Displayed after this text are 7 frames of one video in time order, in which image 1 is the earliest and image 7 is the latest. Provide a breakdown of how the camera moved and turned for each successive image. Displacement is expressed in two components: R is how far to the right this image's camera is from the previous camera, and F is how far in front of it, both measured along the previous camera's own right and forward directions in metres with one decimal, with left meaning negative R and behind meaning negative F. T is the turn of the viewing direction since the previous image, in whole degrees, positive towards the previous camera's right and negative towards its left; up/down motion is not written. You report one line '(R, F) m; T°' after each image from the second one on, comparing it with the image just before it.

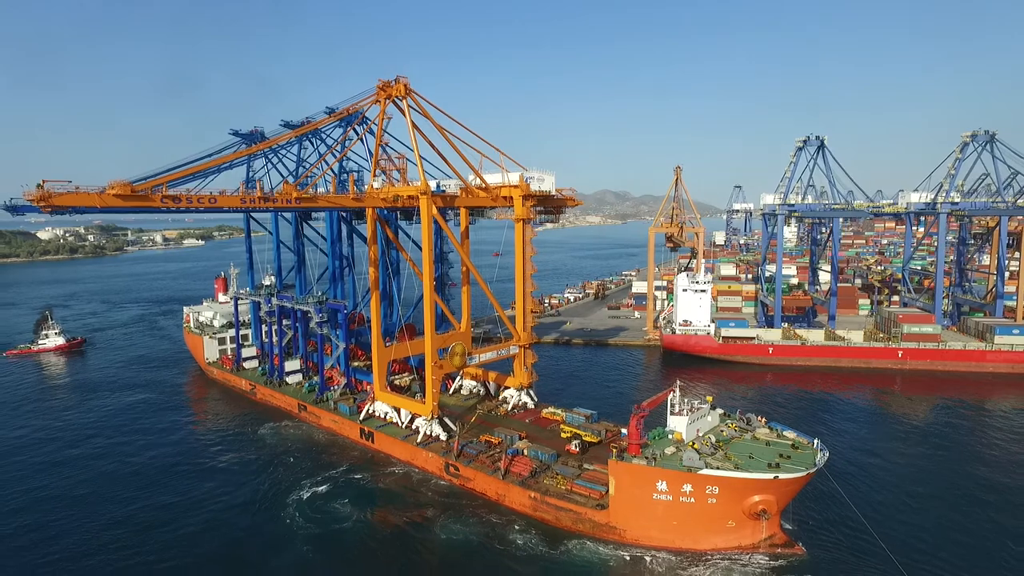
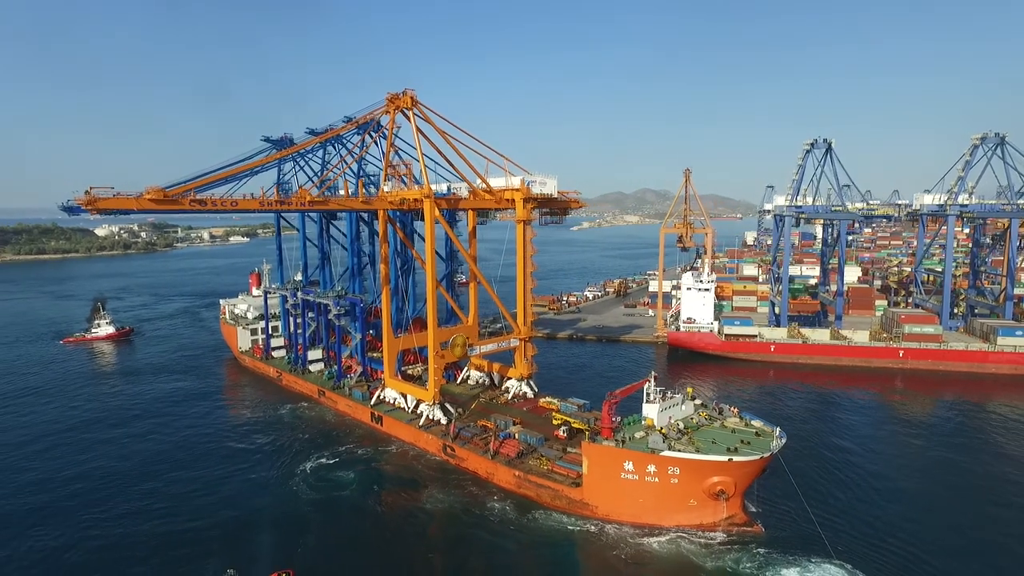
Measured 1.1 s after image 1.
(+1.3, -1.3) m; -4°
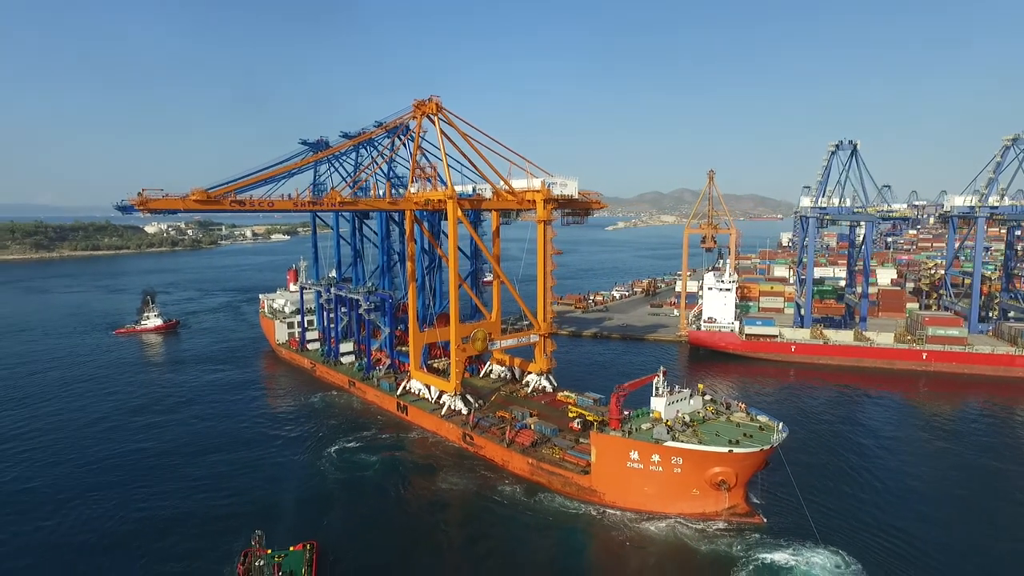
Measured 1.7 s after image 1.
(+0.5, -0.8) m; -3°
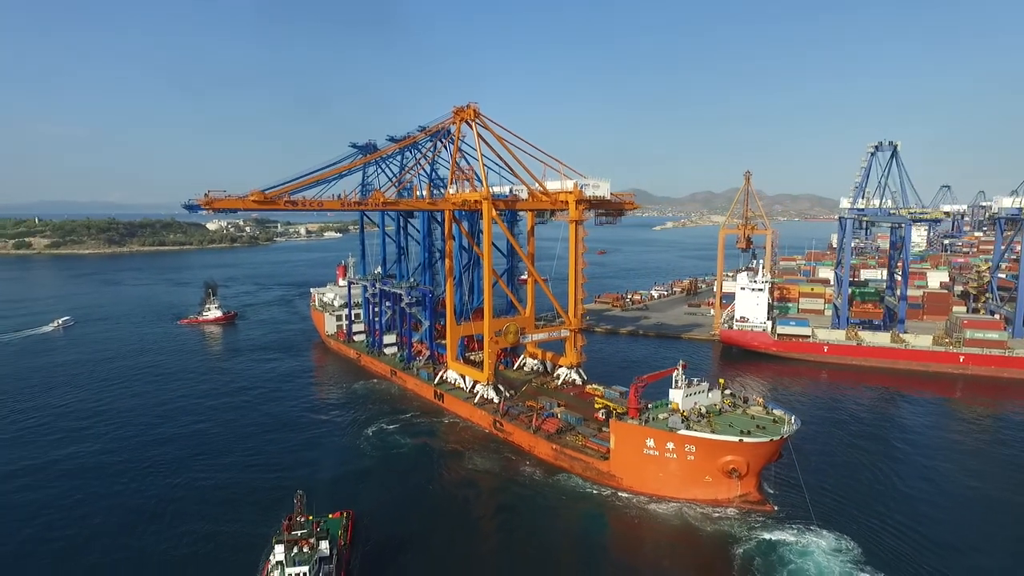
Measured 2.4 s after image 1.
(+0.5, -1.1) m; -4°
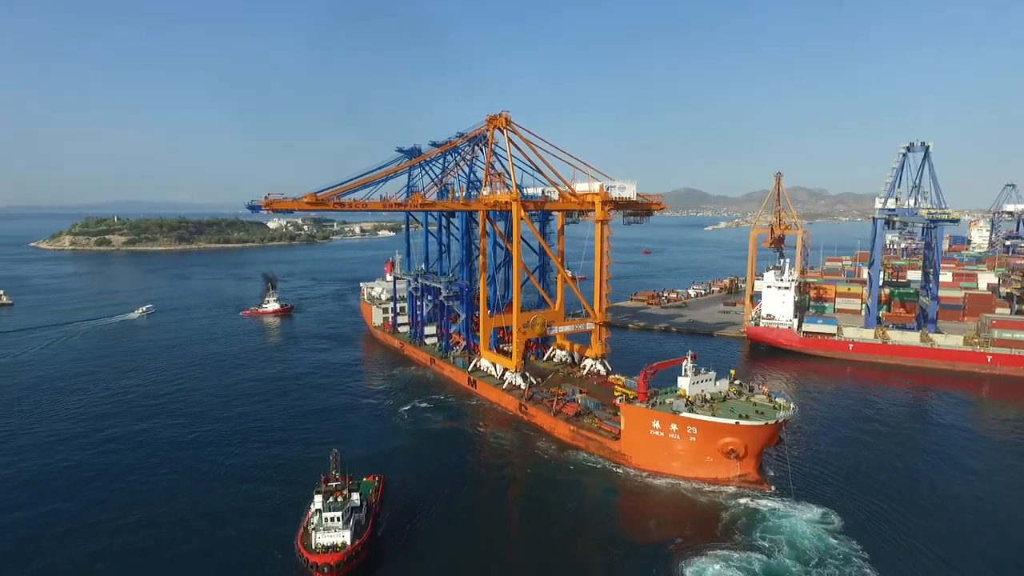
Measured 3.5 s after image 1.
(+0.9, -1.6) m; -5°
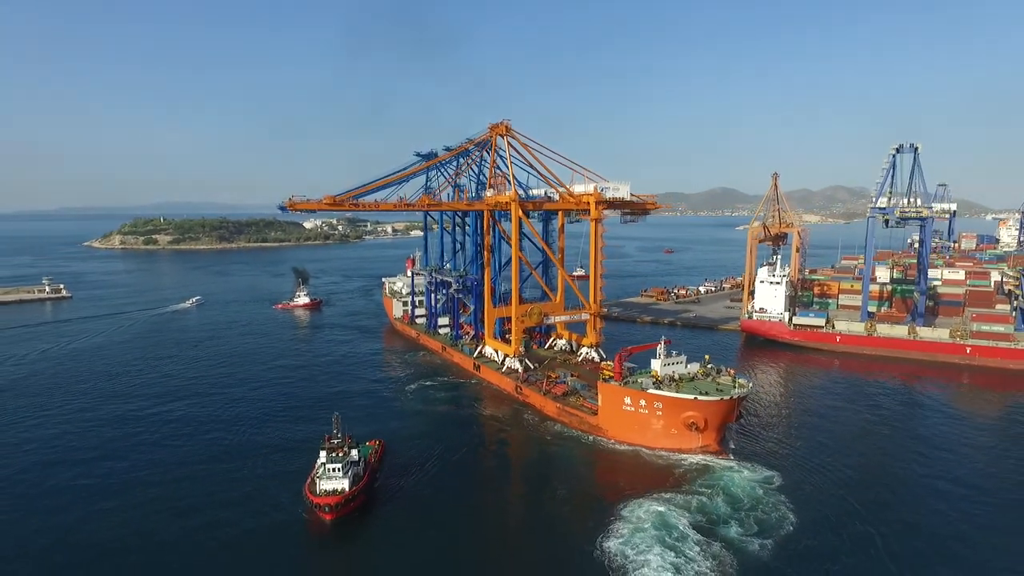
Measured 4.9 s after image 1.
(+1.4, -2.2) m; -3°
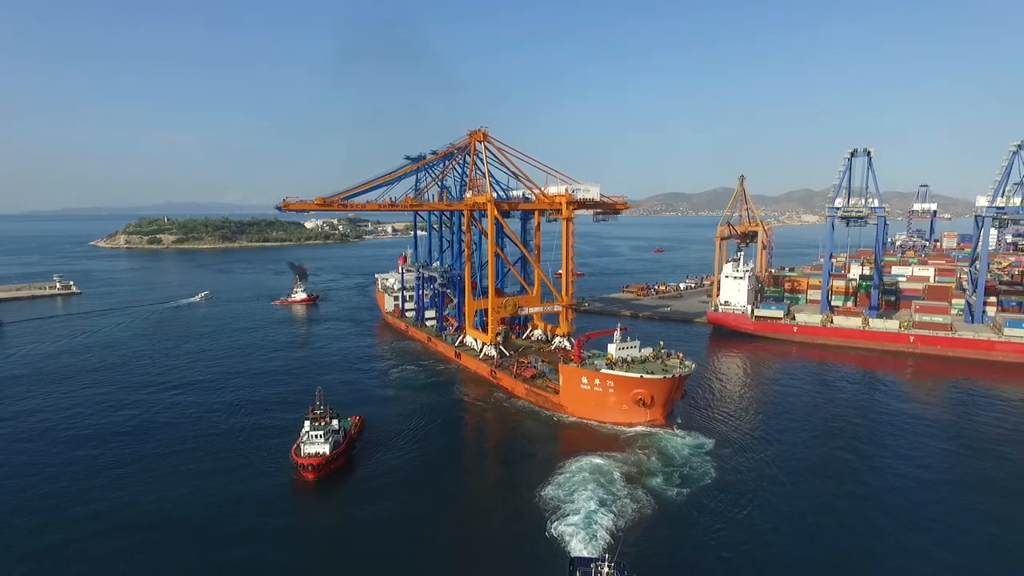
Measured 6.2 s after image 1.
(+1.1, -2.2) m; 0°
